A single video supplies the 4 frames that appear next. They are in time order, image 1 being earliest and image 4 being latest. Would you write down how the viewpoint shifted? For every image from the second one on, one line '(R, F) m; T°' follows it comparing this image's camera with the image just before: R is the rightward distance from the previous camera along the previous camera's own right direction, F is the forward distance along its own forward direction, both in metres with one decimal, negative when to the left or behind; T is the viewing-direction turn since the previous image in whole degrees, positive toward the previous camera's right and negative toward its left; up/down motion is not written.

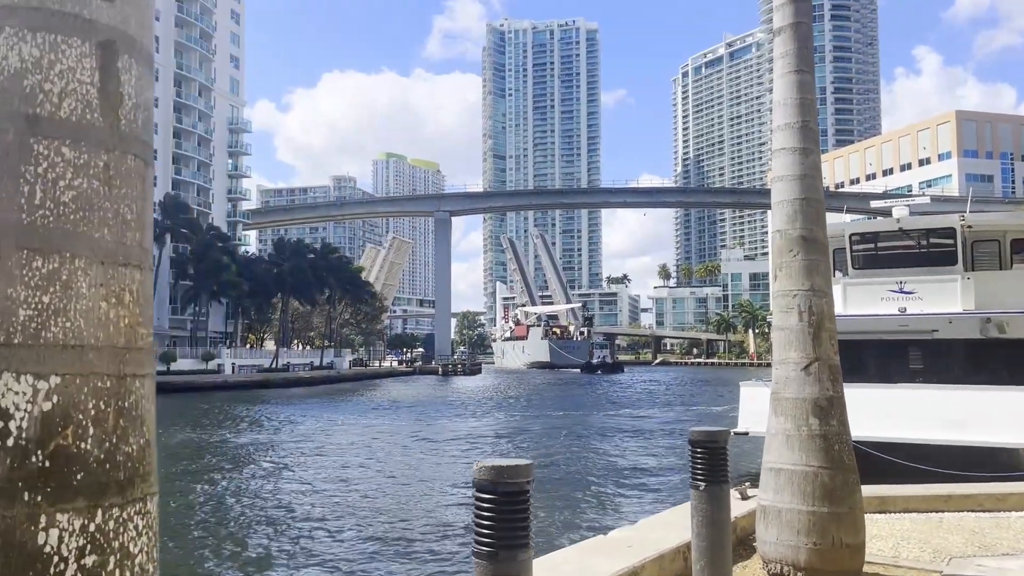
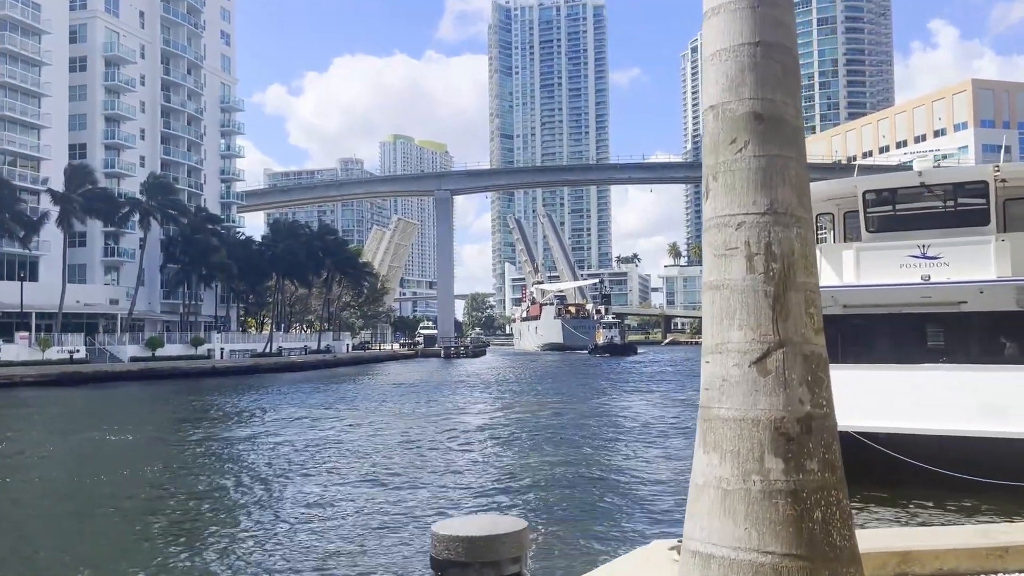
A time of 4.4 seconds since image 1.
(+0.8, +1.8) m; -1°
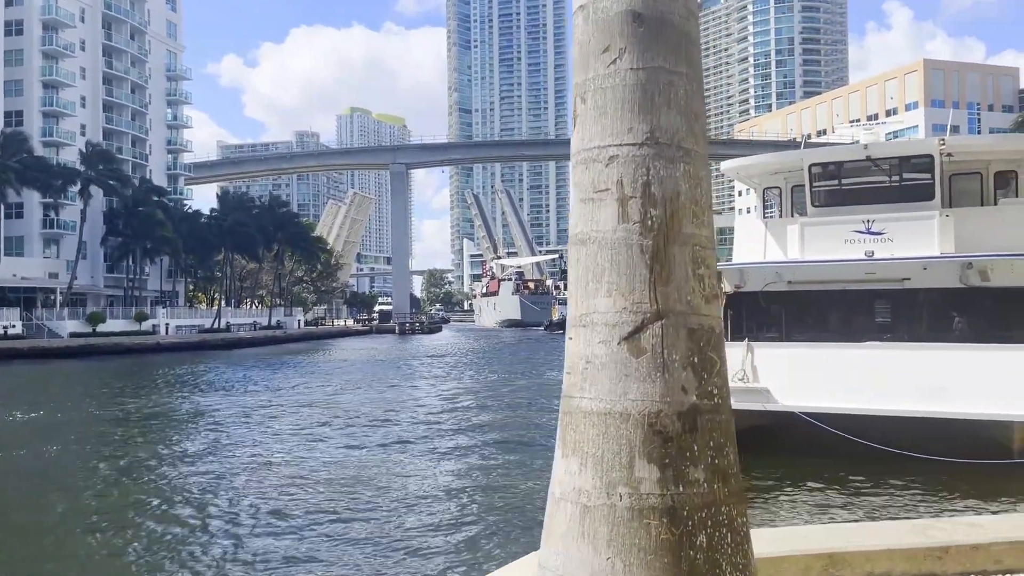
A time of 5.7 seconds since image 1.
(+0.3, +0.5) m; +3°
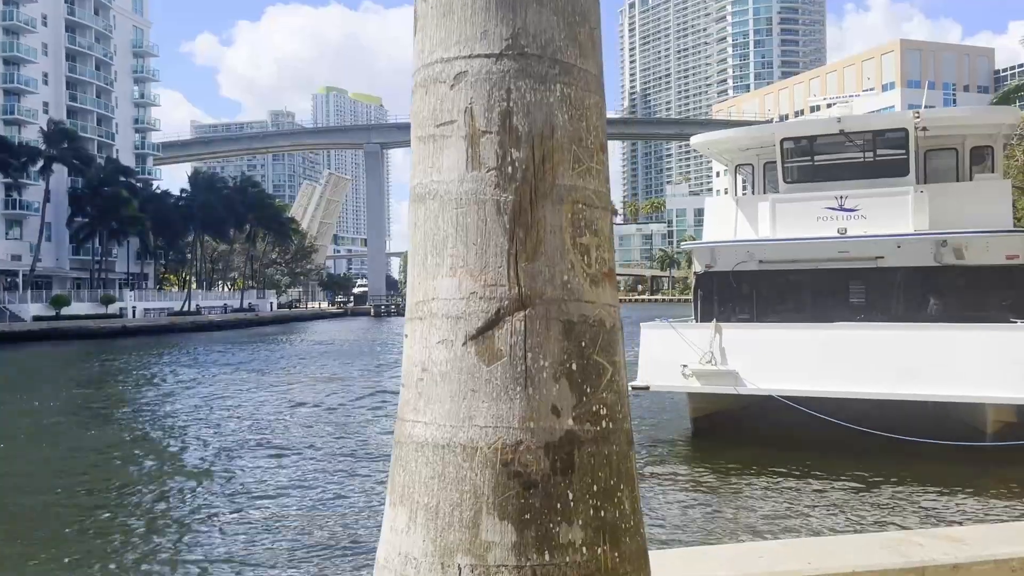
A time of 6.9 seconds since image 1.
(+0.2, +0.5) m; +1°
